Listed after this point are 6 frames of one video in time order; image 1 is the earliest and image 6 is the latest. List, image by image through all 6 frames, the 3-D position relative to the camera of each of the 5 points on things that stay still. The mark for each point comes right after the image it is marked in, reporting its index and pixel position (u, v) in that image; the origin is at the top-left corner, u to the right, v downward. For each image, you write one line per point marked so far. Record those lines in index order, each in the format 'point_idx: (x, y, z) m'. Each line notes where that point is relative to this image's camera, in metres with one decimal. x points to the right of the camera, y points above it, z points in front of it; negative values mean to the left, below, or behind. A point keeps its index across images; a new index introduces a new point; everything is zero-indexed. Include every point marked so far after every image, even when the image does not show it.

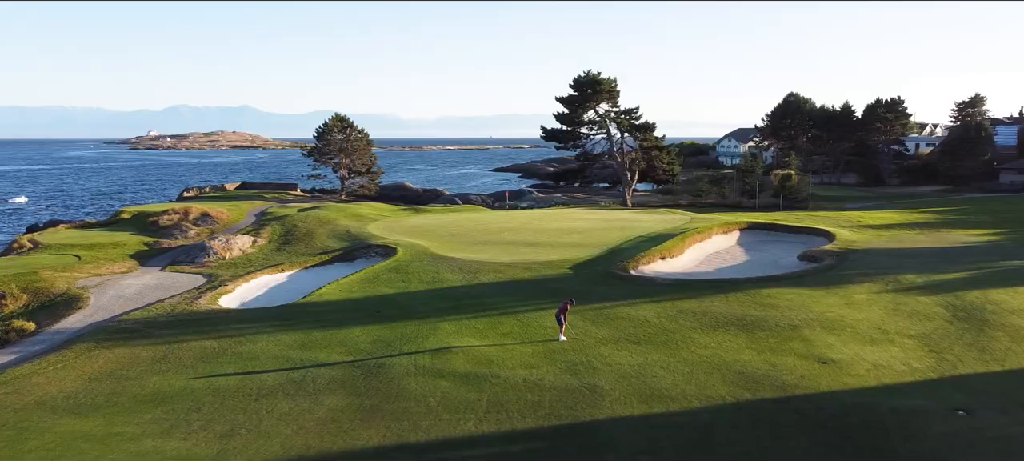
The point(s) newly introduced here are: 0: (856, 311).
0: (+6.6, -1.6, +15.6) m
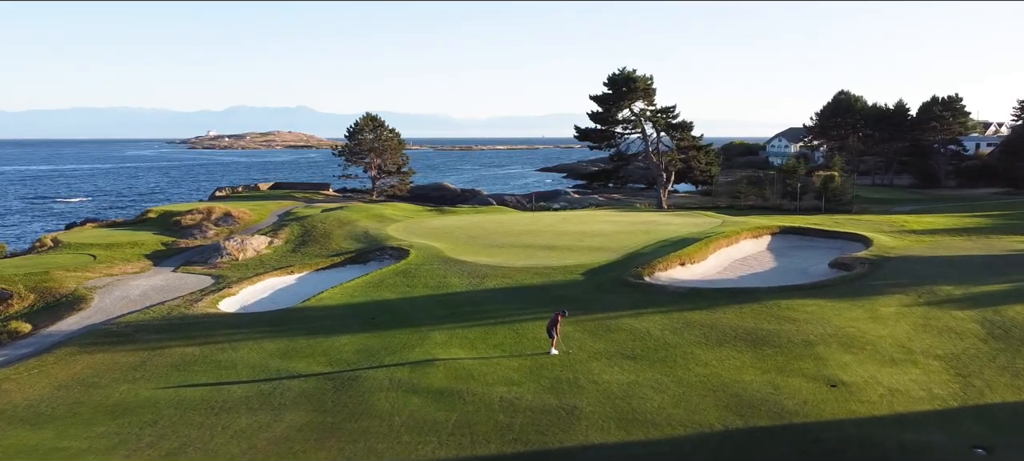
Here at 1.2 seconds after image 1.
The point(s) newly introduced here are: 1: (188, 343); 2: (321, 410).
0: (+6.4, -1.7, +14.2) m
1: (-6.3, -2.2, +15.9) m
2: (-2.7, -2.6, +11.7) m
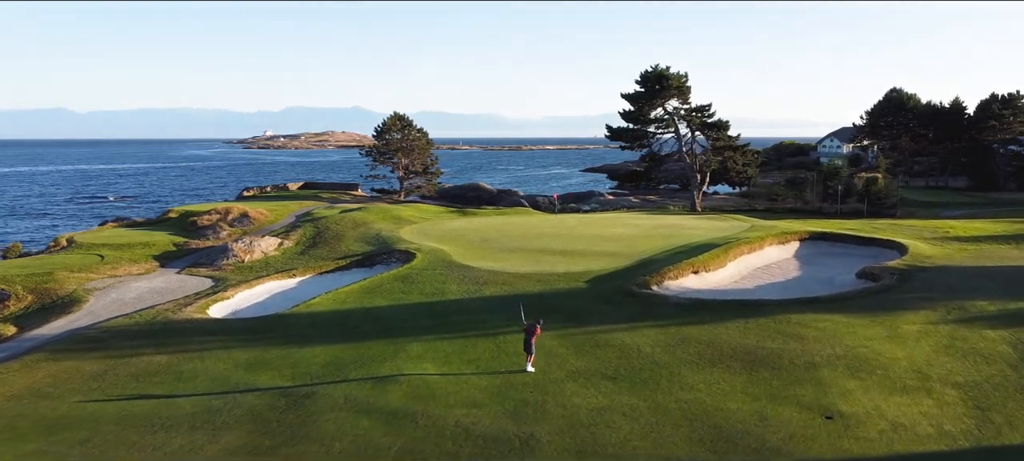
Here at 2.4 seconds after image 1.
0: (+6.0, -1.8, +12.8) m
1: (-6.6, -2.3, +15.2) m
2: (-3.3, -2.6, +10.8) m
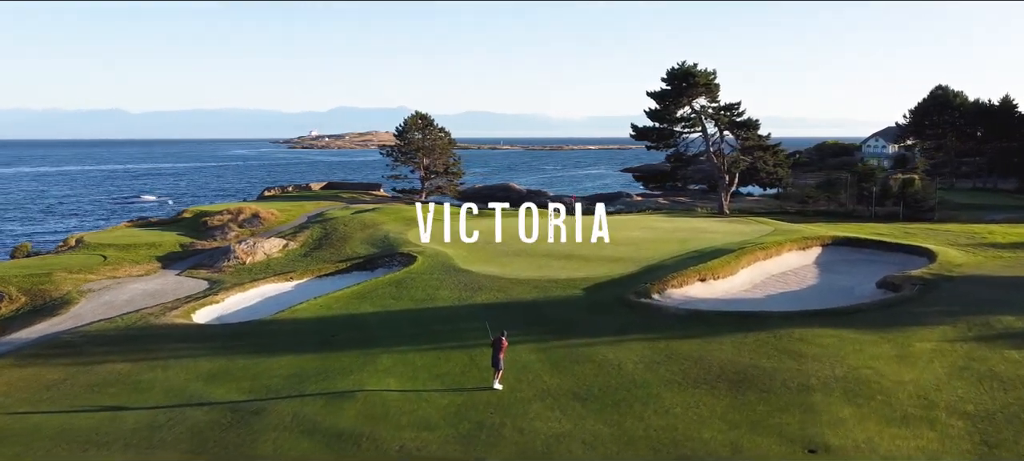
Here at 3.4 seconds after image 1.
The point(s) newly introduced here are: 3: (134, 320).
0: (+5.6, -2.0, +11.5) m
1: (-6.9, -2.3, +14.6) m
2: (-3.9, -2.7, +10.0) m
3: (-8.3, -2.0, +17.9) m
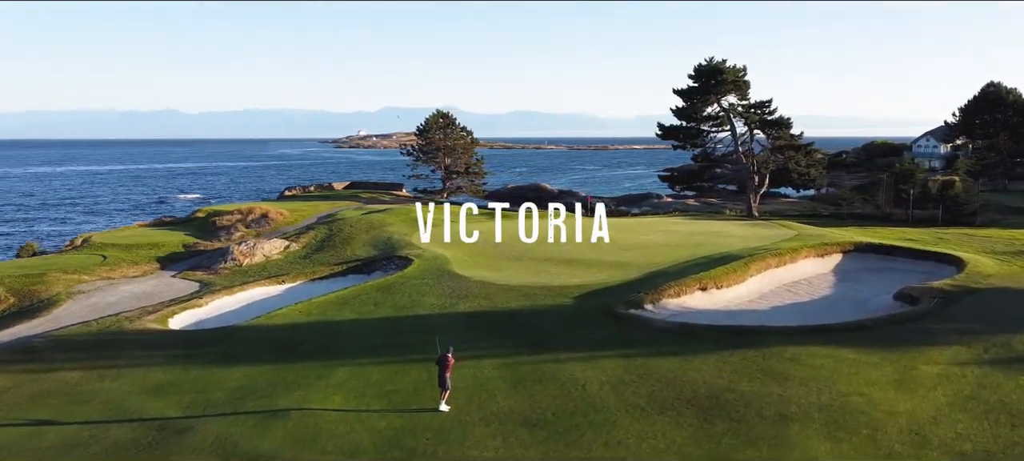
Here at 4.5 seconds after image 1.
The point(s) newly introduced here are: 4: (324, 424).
0: (+4.9, -2.1, +10.2) m
1: (-7.4, -2.3, +14.0) m
2: (-4.6, -2.8, +9.2) m
3: (-8.6, -2.0, +17.3) m
4: (-2.4, -2.4, +10.3) m
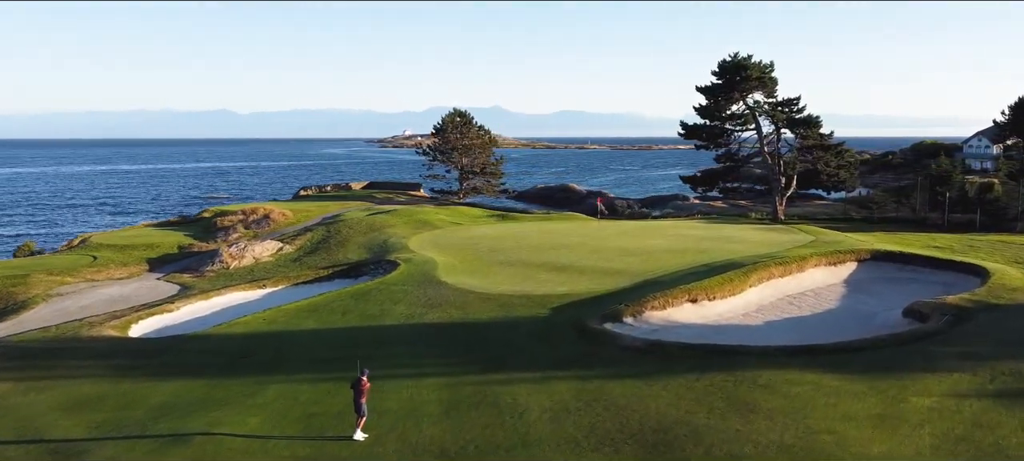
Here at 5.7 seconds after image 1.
0: (+4.0, -2.2, +8.7) m
1: (-8.1, -2.4, +13.3) m
2: (-5.6, -2.8, +8.3) m
3: (-9.1, -2.0, +16.7) m
4: (-3.3, -2.5, +9.3) m
